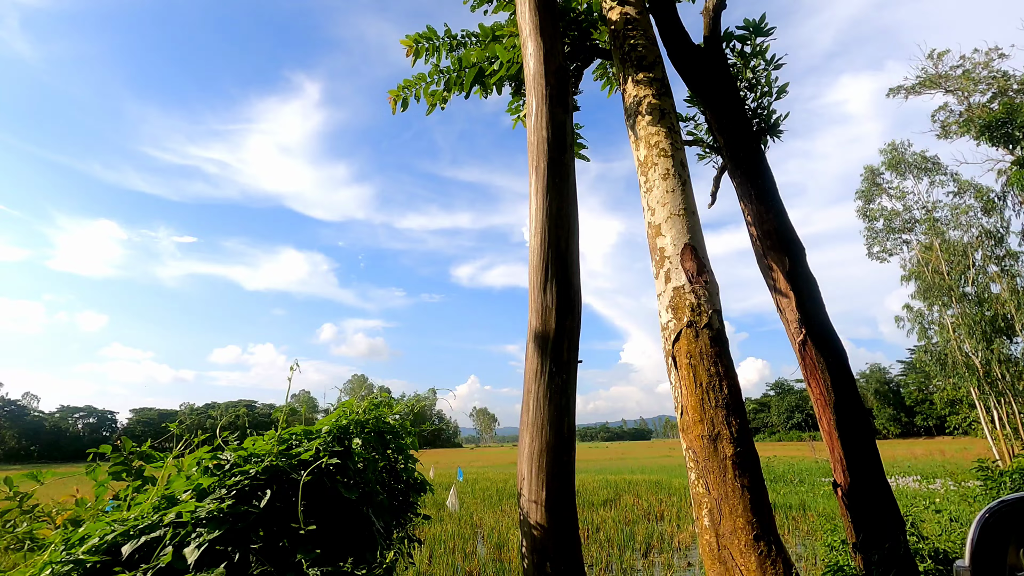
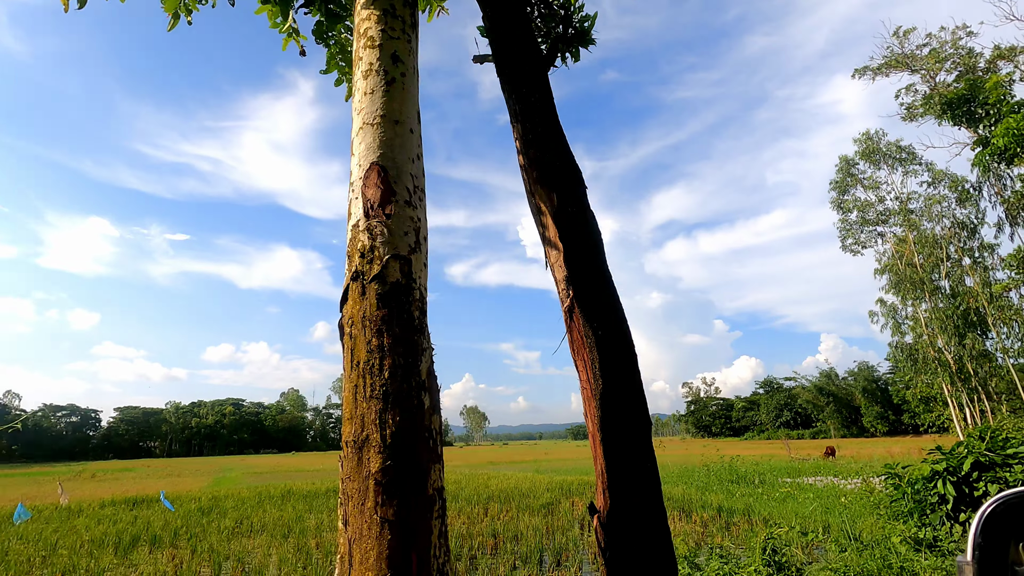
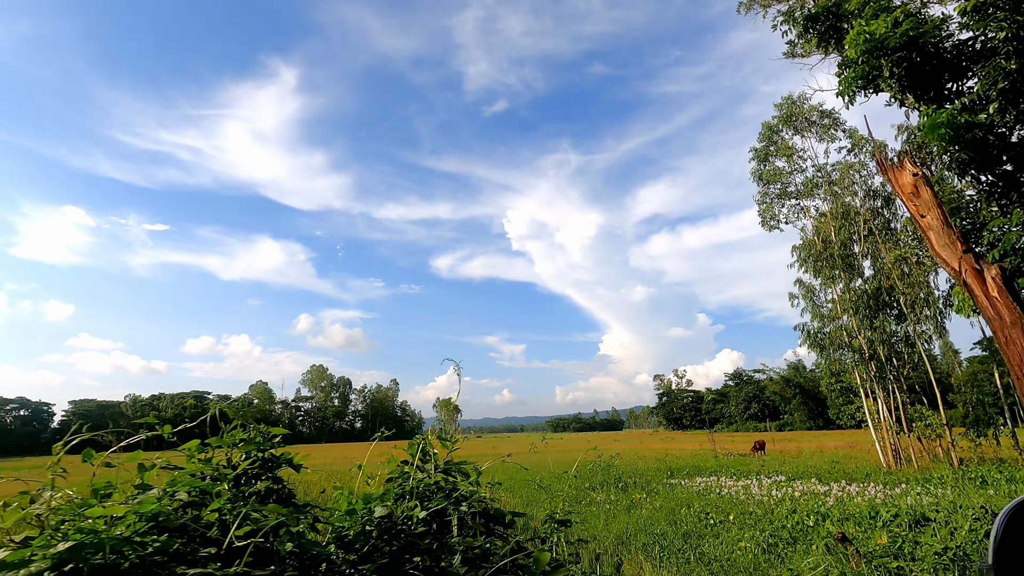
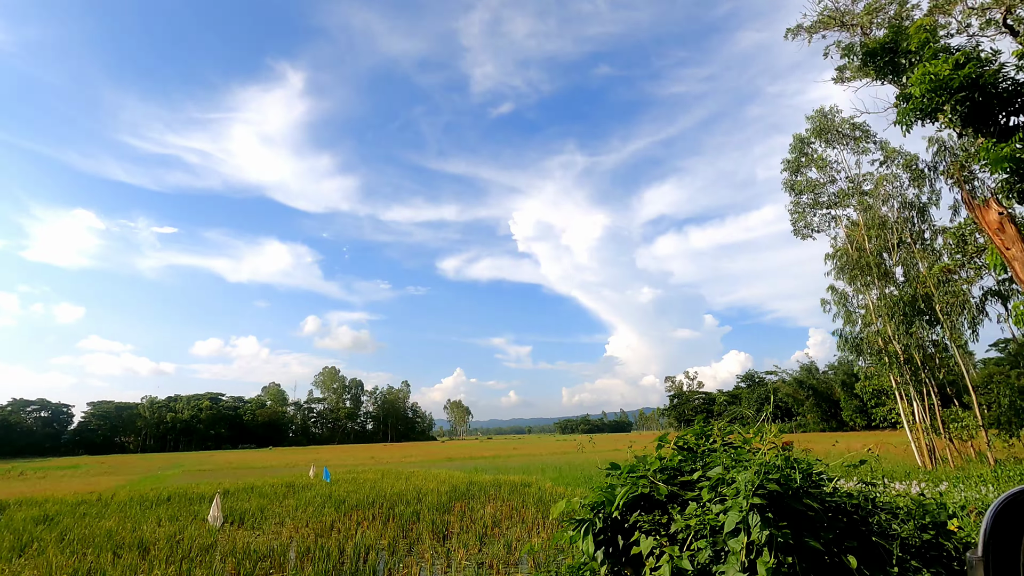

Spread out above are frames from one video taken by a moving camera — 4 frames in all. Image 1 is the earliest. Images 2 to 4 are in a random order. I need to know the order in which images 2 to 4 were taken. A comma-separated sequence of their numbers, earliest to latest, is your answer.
2, 4, 3
